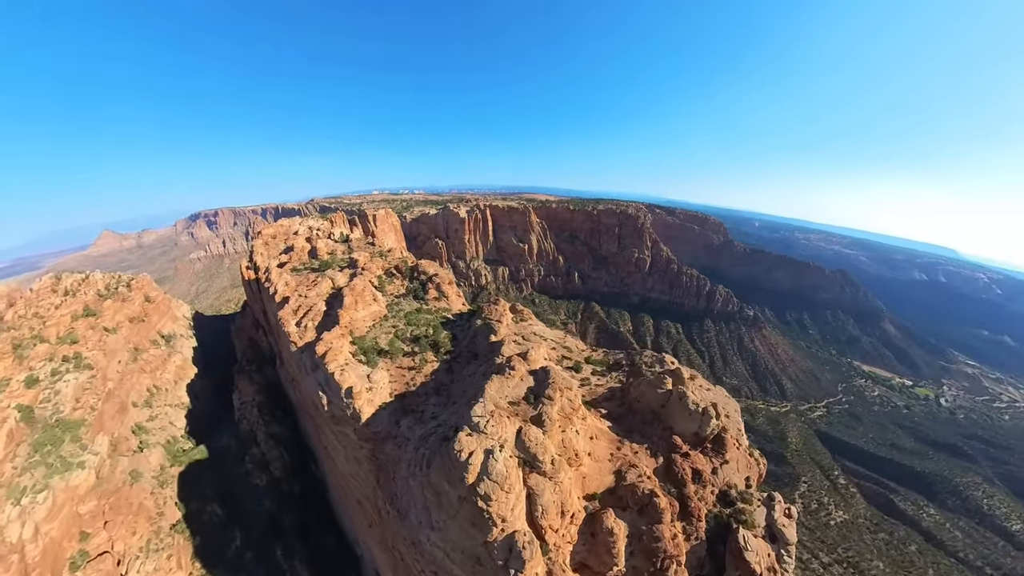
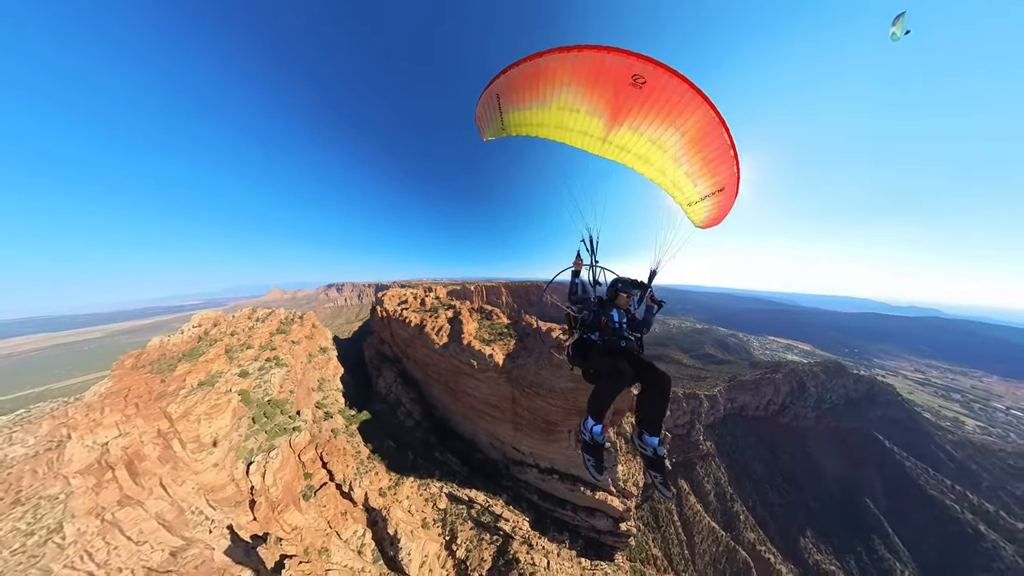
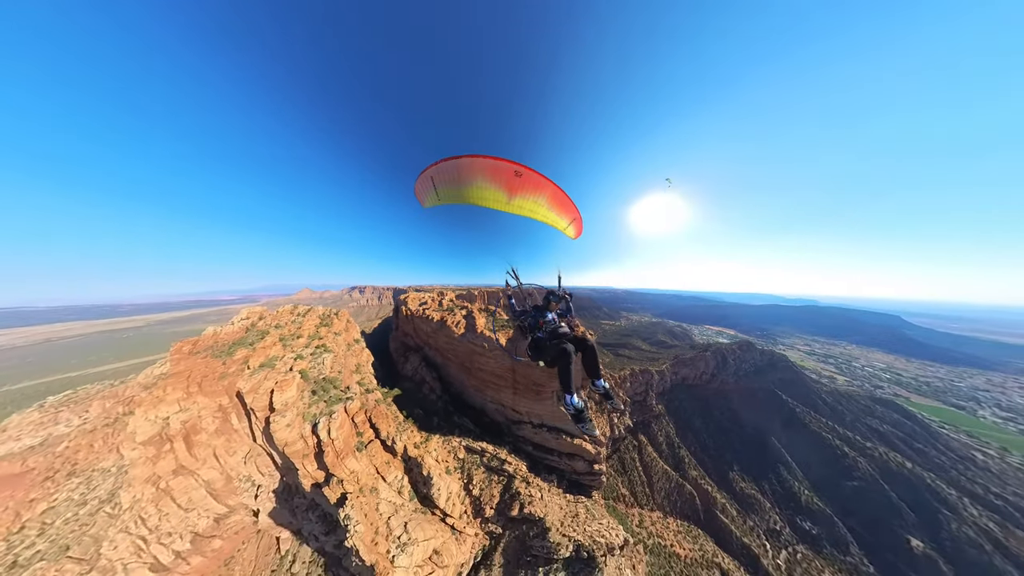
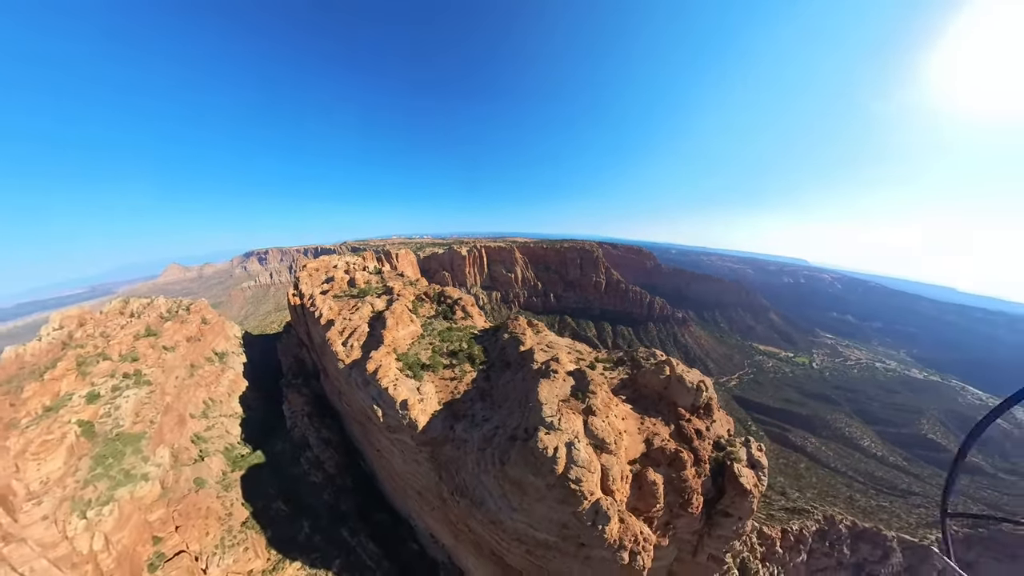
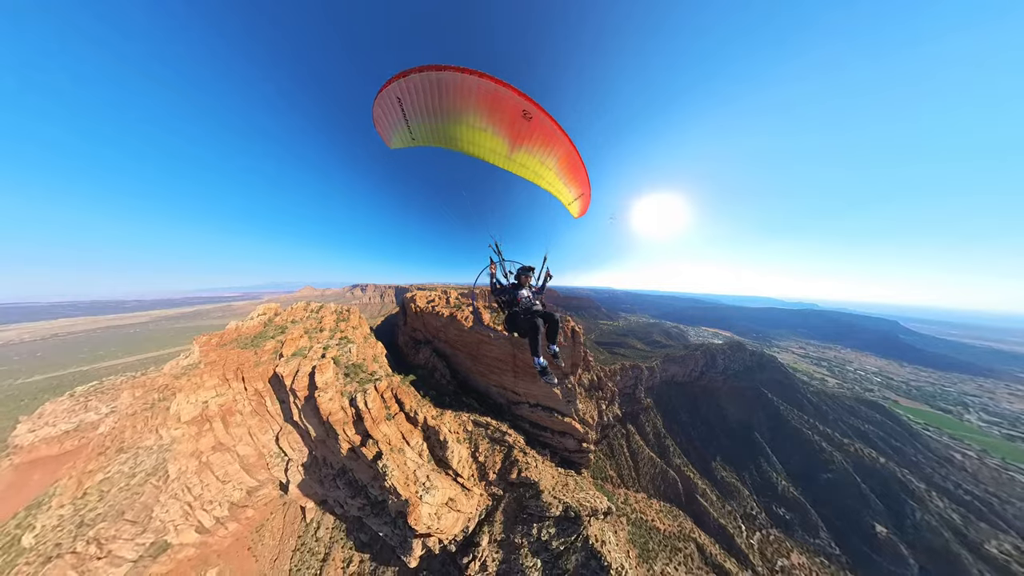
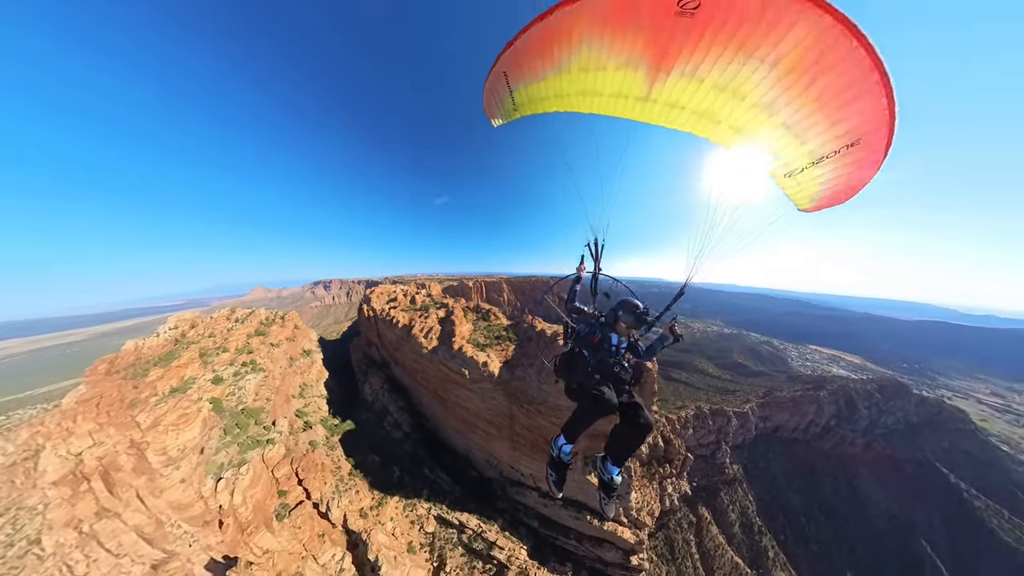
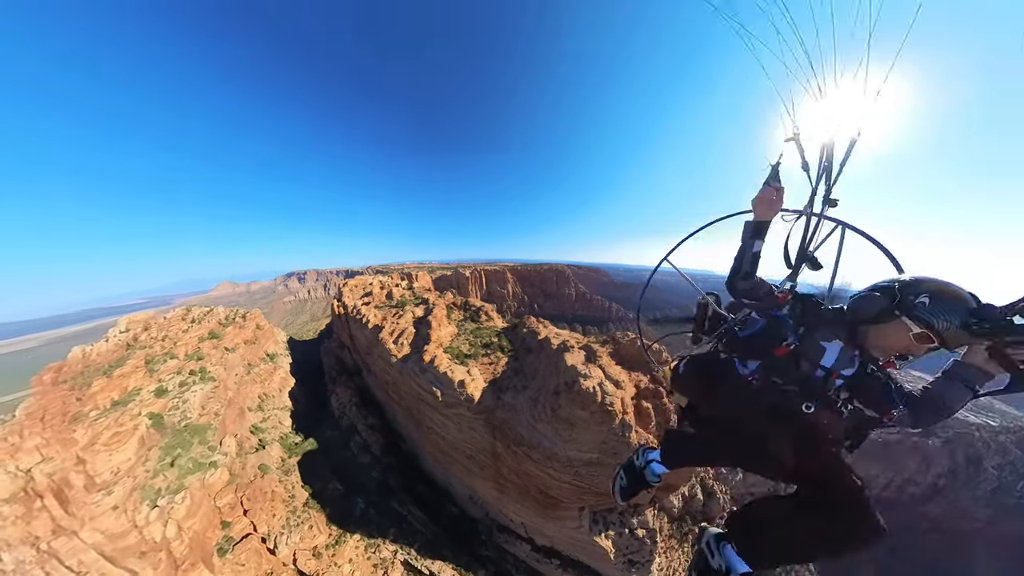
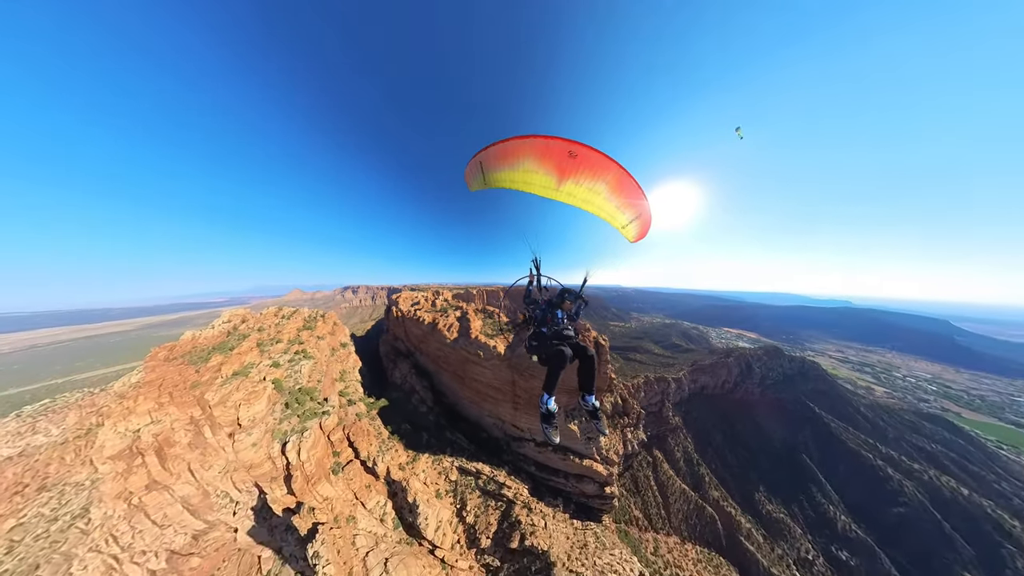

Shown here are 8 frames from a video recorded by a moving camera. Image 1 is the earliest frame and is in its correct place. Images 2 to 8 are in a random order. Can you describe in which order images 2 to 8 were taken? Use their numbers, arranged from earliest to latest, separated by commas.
4, 7, 6, 2, 8, 3, 5
